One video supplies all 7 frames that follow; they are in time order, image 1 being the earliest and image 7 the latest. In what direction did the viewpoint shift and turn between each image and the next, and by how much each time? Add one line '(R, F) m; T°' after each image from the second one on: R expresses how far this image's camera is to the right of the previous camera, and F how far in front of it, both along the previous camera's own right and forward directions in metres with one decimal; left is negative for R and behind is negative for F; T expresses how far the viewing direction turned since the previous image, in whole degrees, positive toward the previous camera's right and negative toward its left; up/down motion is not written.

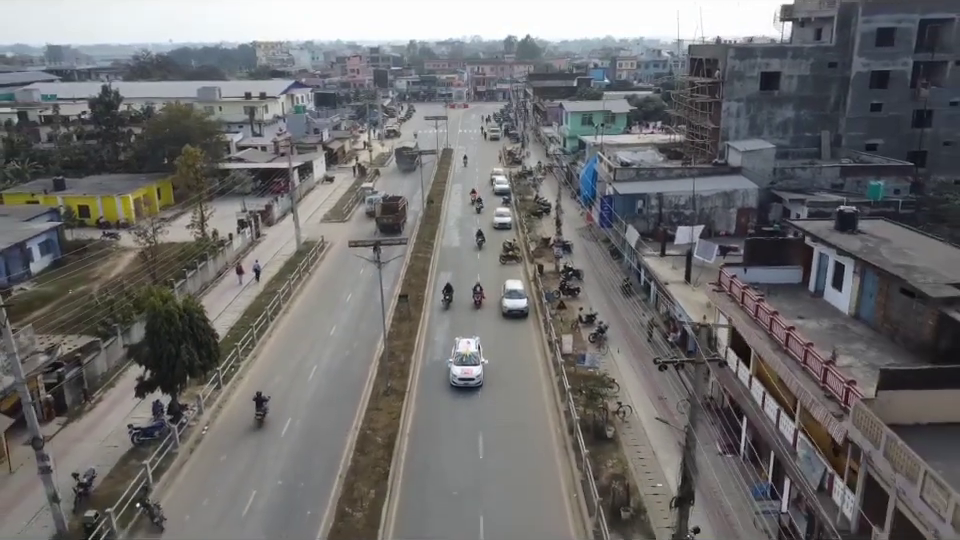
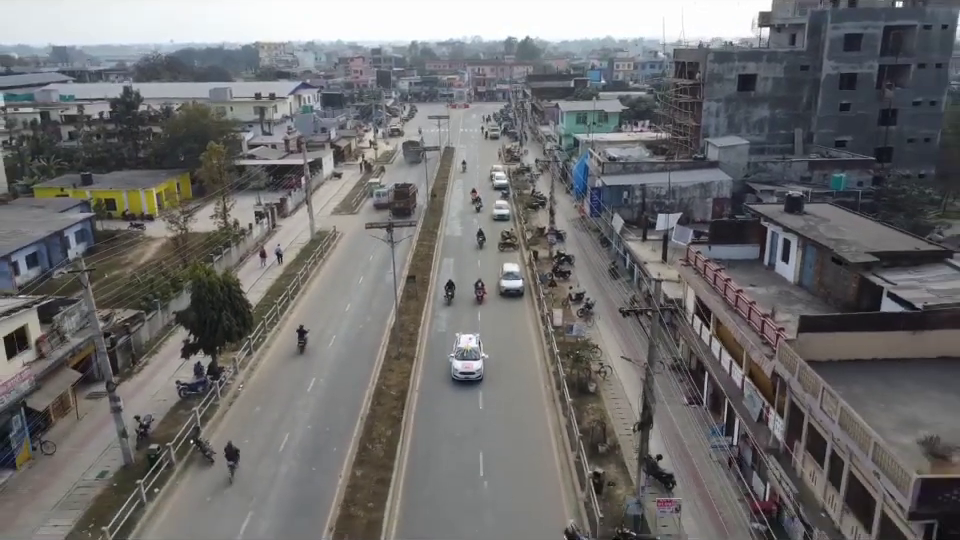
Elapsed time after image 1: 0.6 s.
(0.0, -3.8) m; 0°
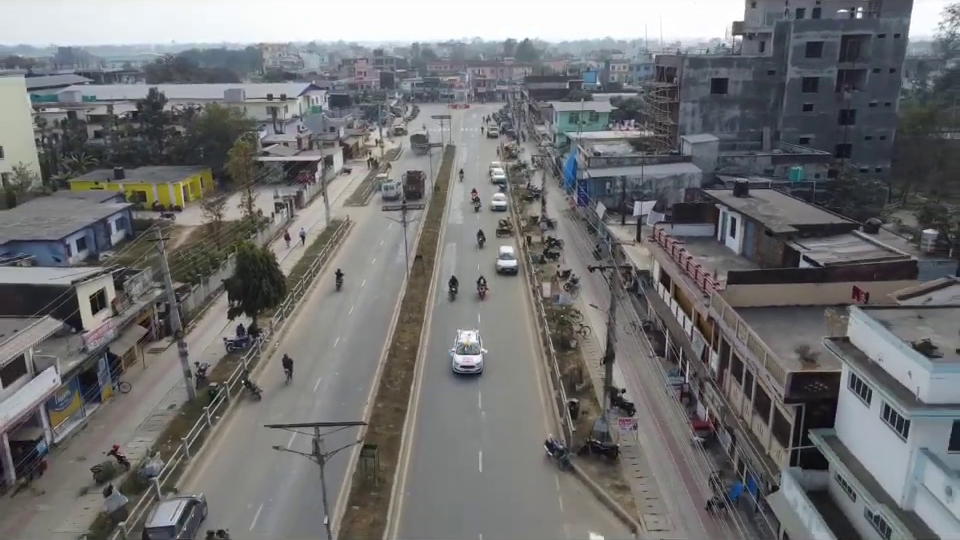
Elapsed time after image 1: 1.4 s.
(+0.1, -5.3) m; 0°
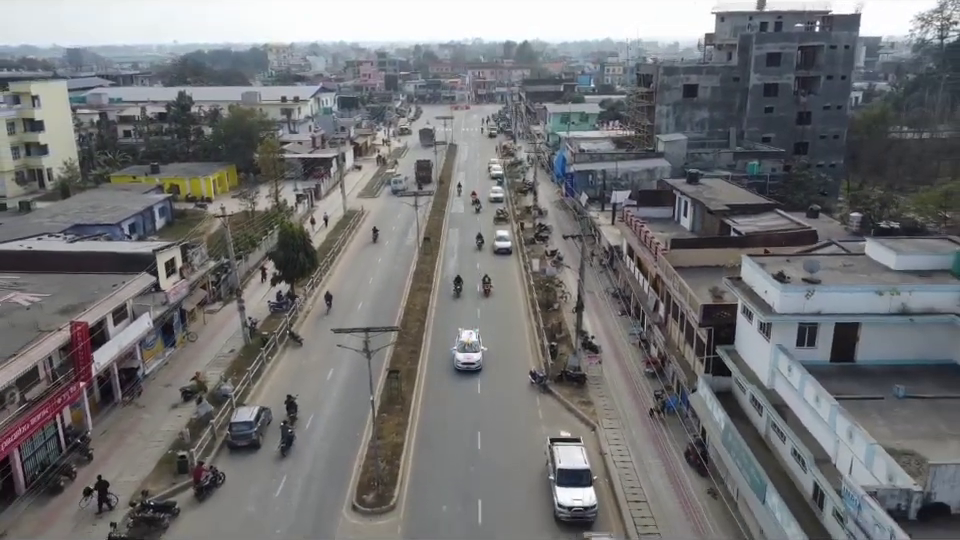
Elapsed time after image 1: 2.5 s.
(+0.1, -7.0) m; 0°
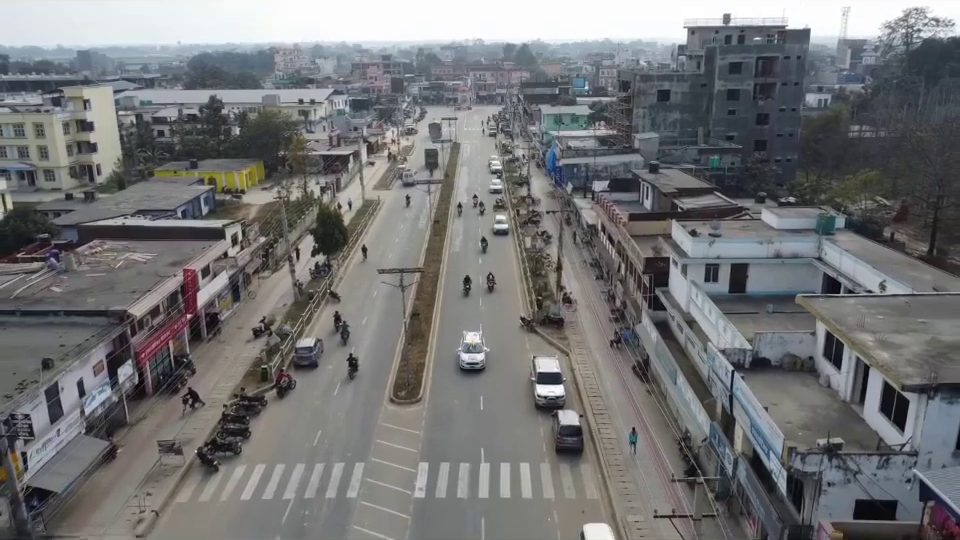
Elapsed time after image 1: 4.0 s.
(0.0, -9.2) m; 0°
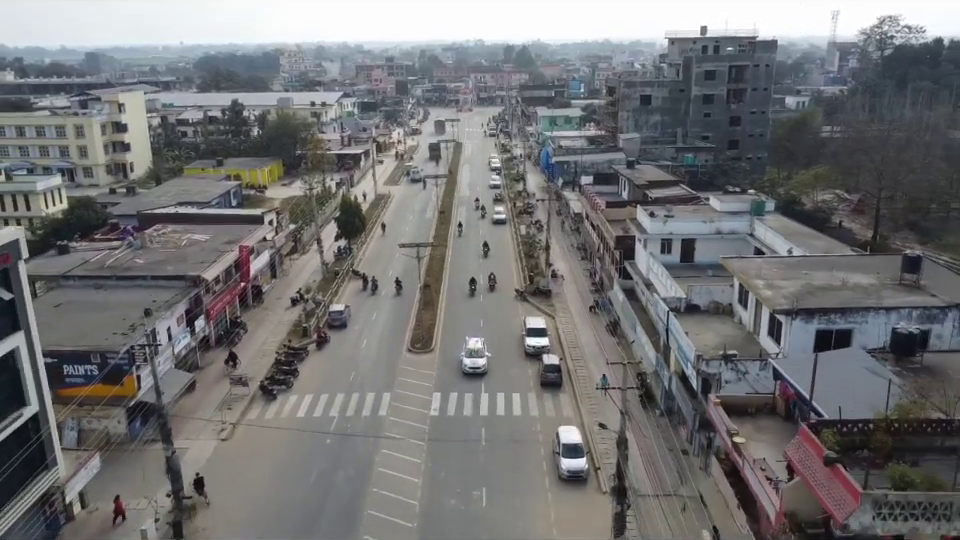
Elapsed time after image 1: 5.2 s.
(0.0, -7.7) m; 0°
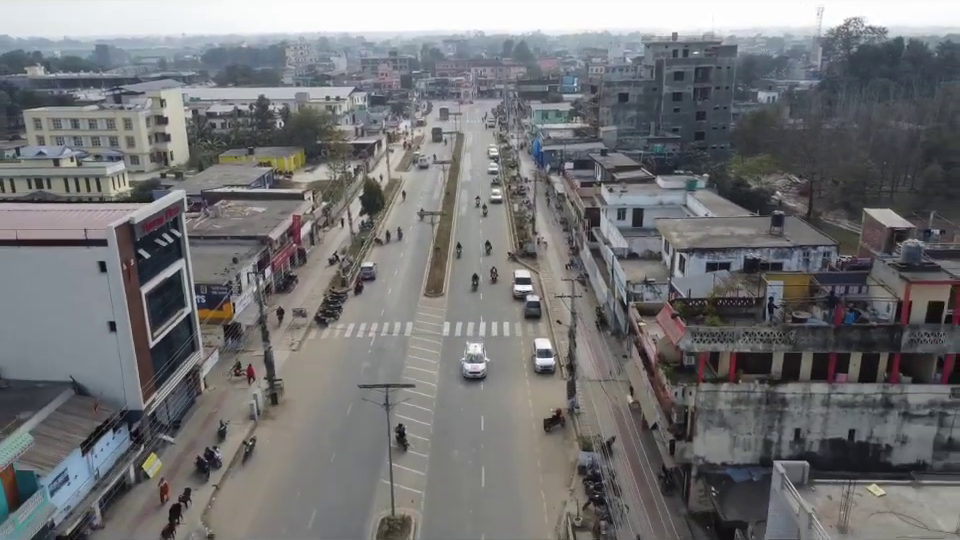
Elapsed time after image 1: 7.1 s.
(+0.1, -12.1) m; 0°
